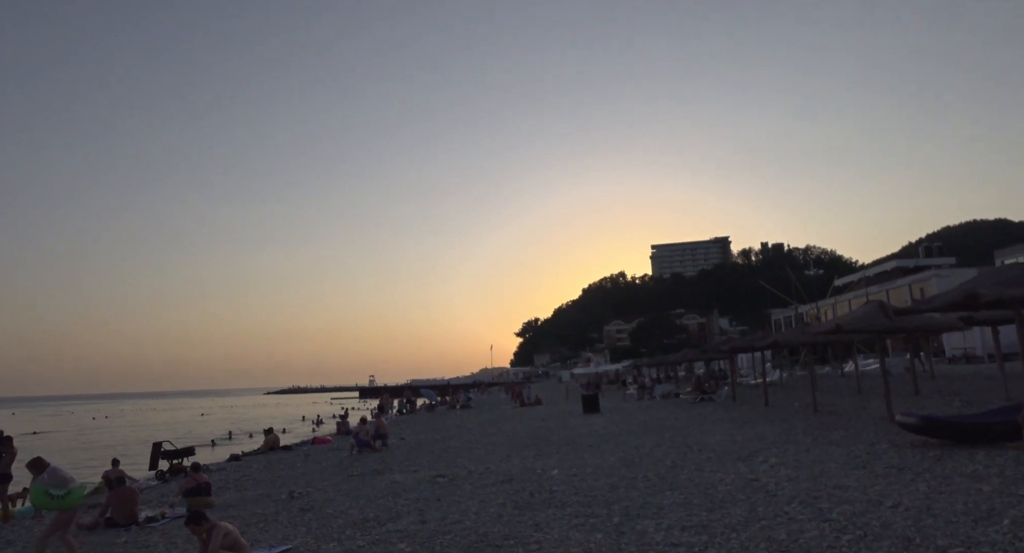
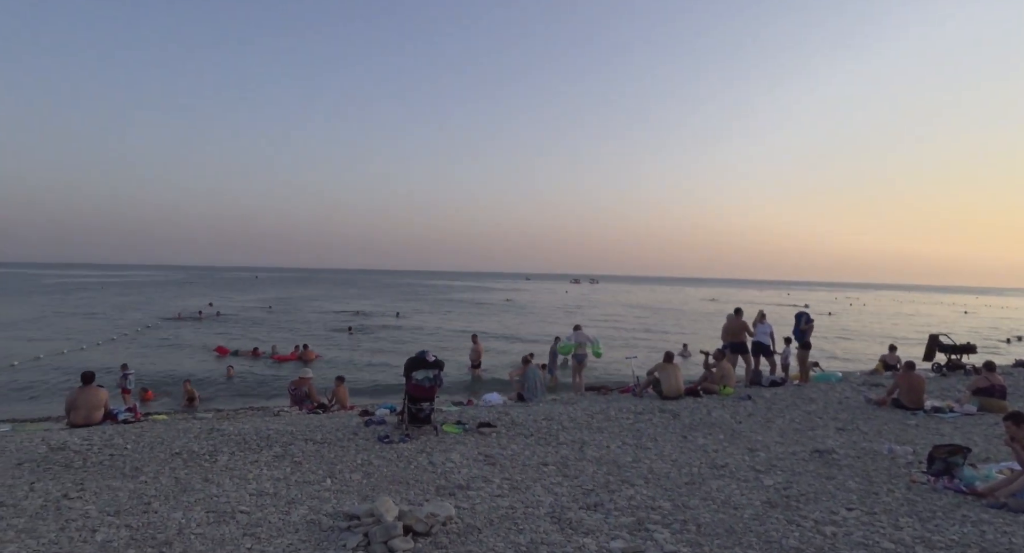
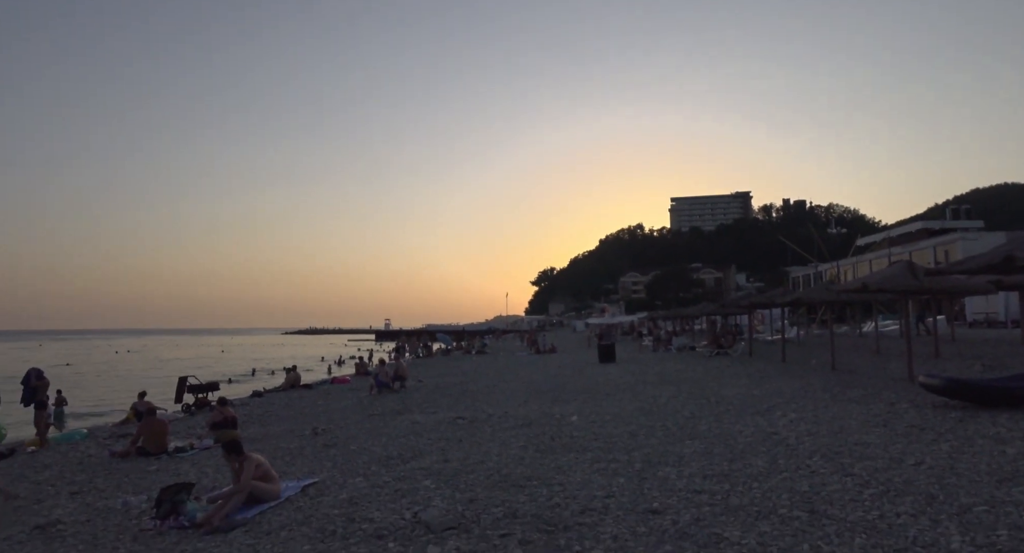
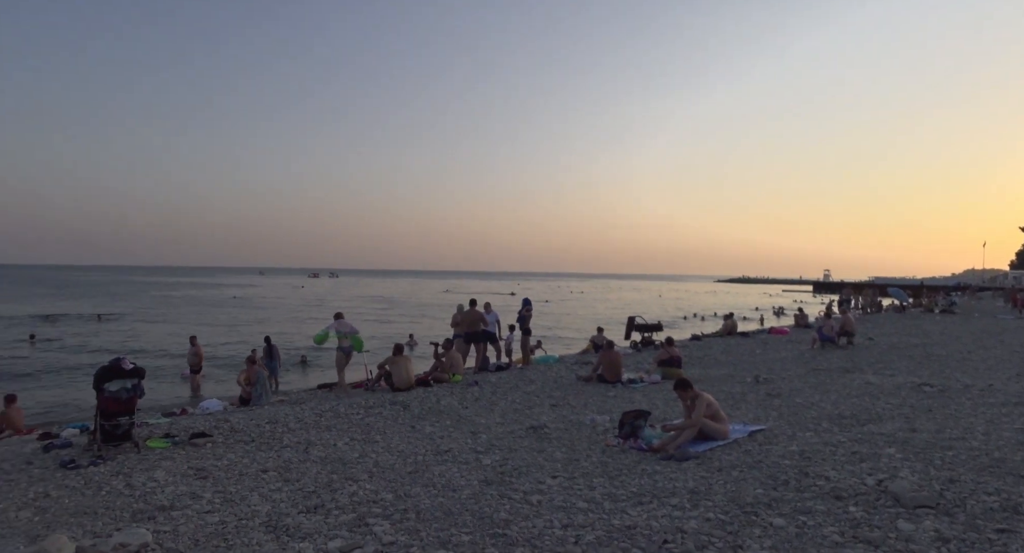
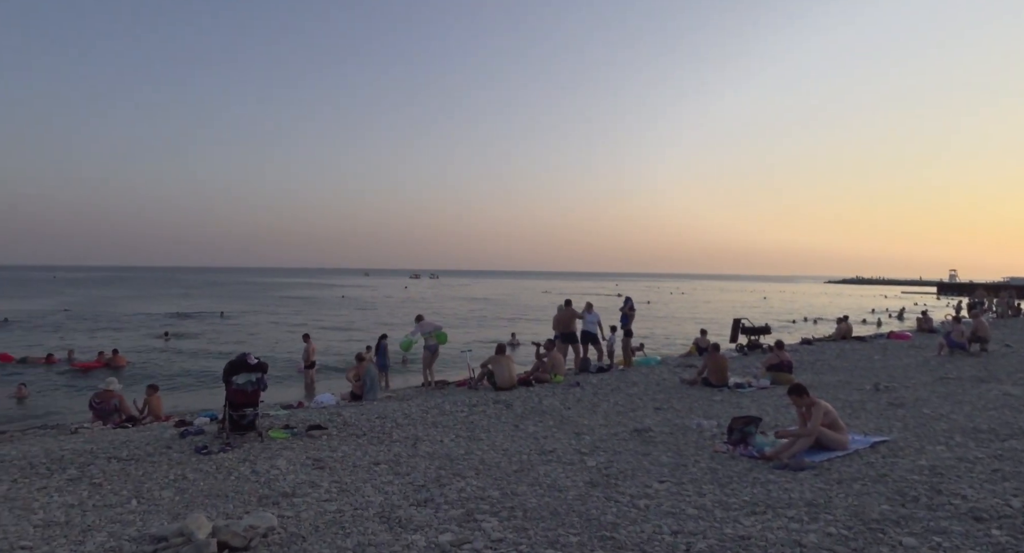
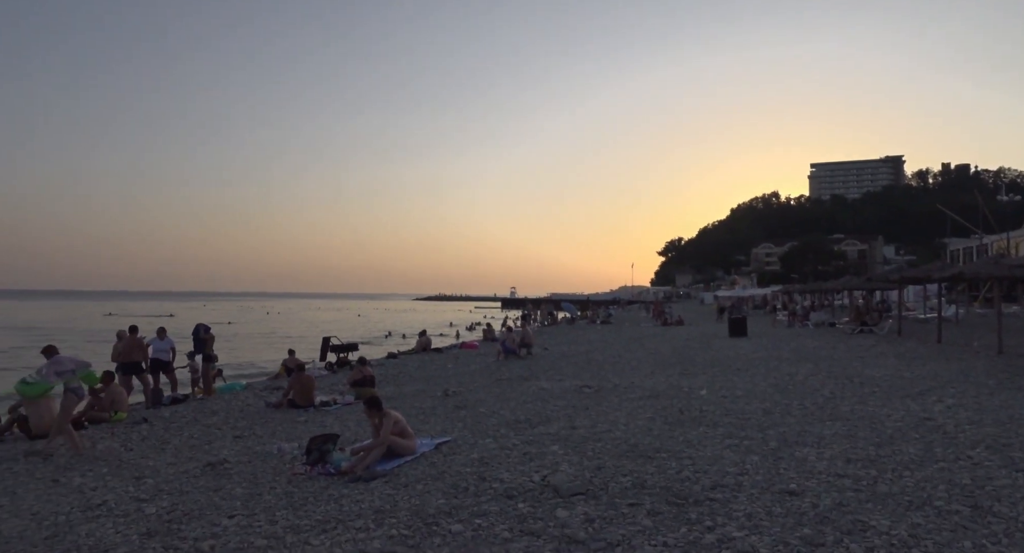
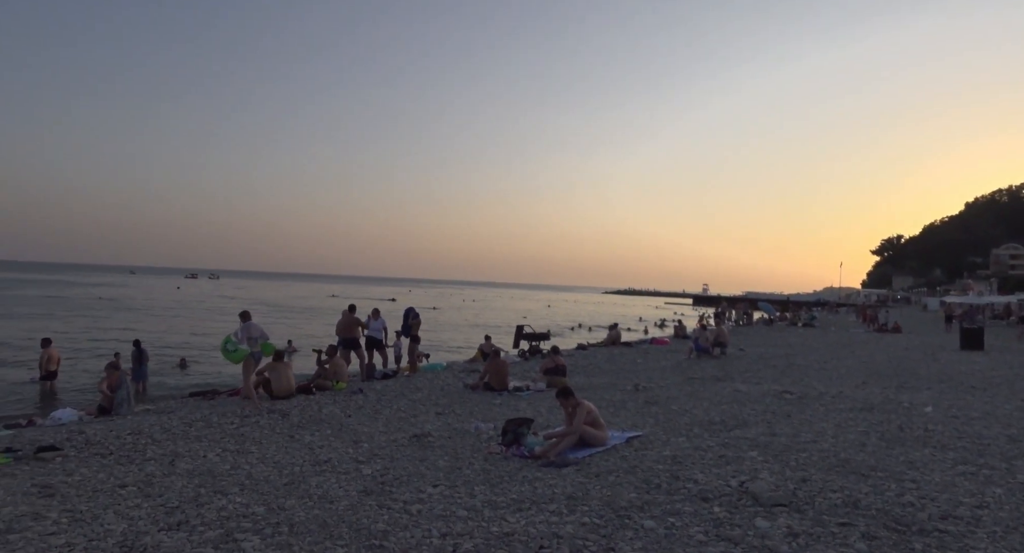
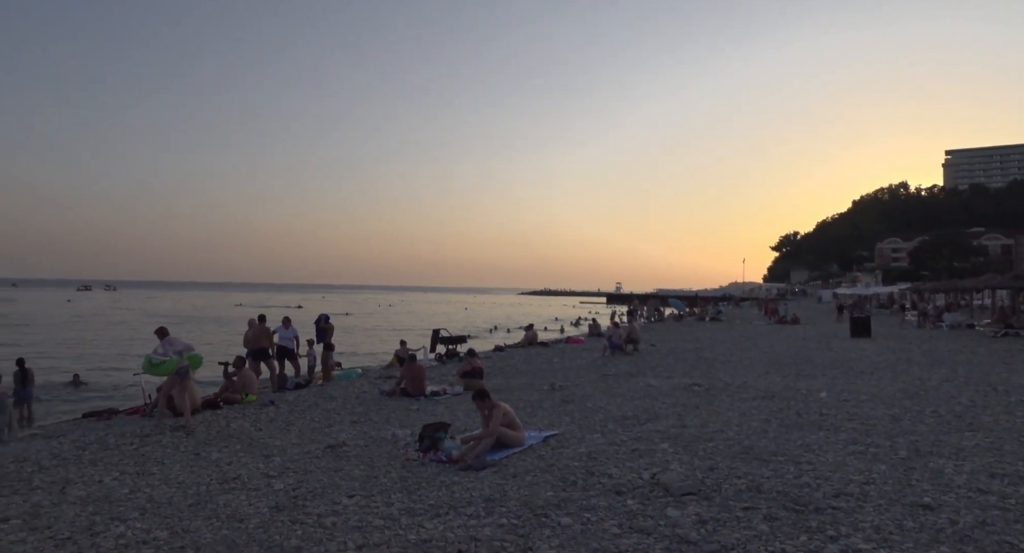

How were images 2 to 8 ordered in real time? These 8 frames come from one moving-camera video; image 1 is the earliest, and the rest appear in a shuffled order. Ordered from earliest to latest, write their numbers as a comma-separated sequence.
3, 6, 8, 7, 4, 5, 2
